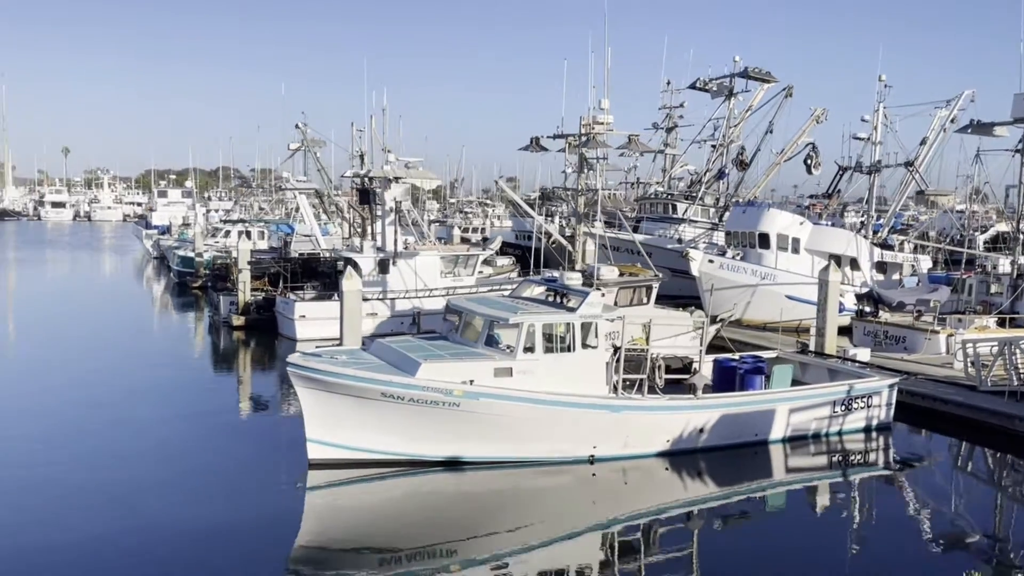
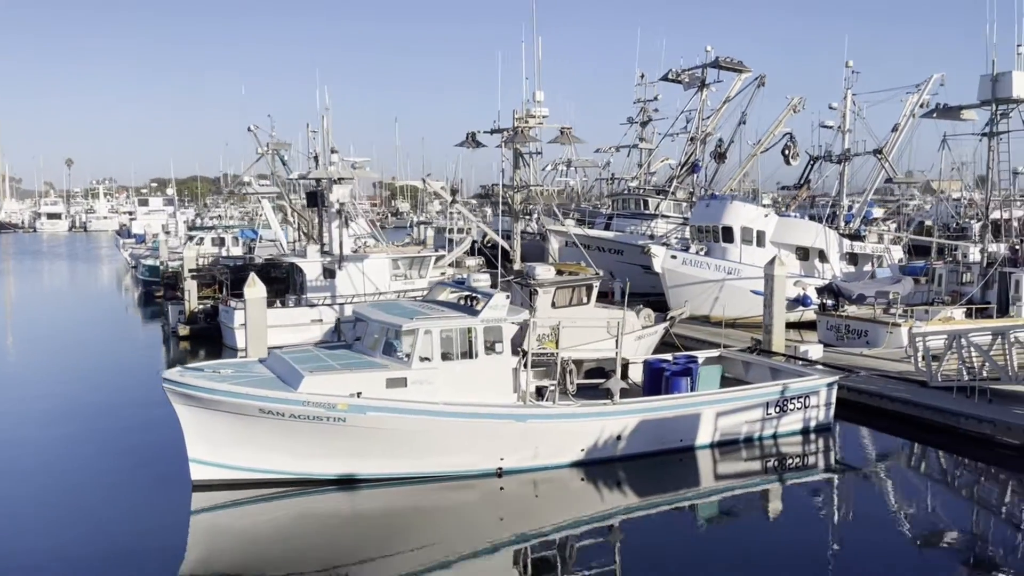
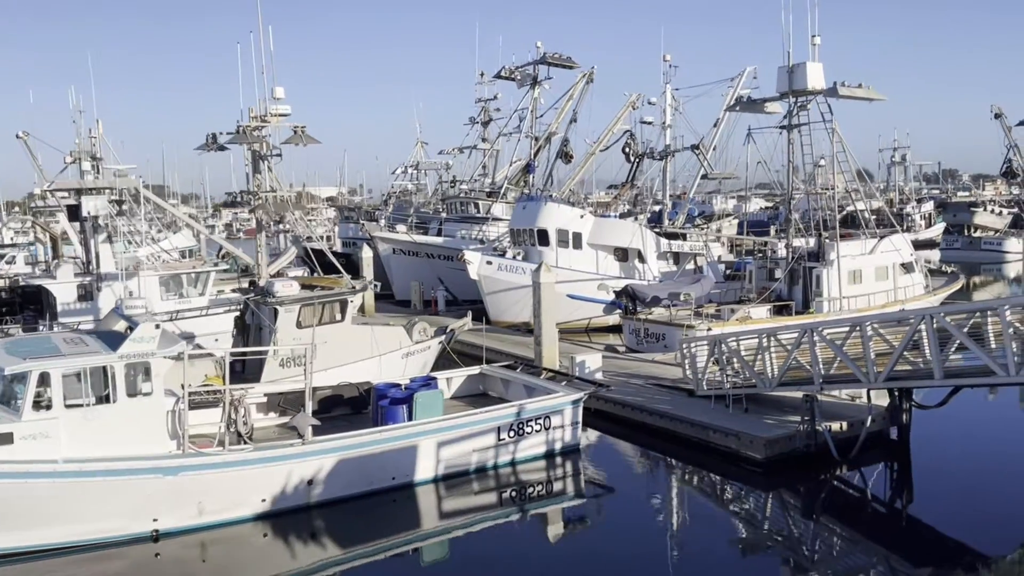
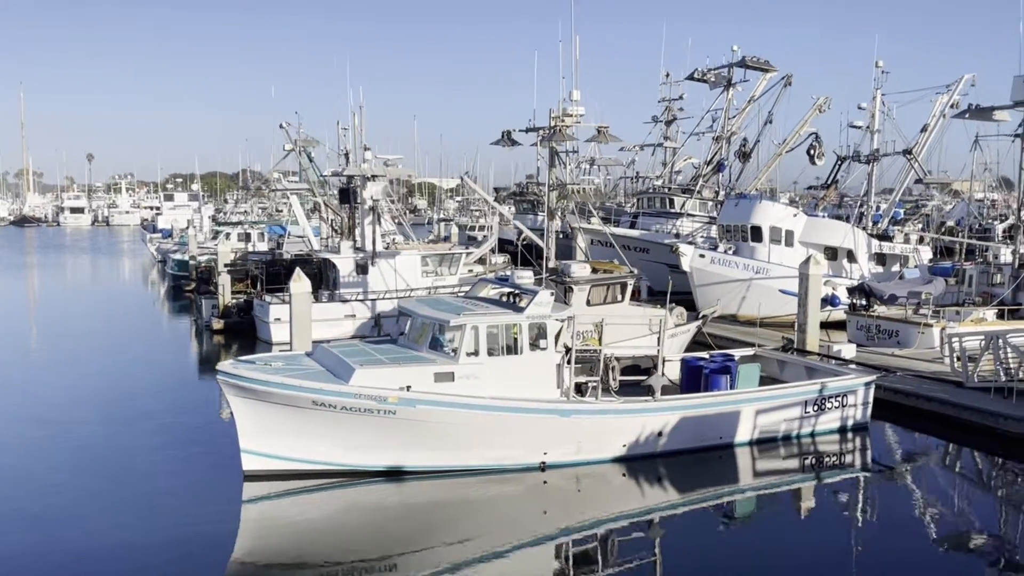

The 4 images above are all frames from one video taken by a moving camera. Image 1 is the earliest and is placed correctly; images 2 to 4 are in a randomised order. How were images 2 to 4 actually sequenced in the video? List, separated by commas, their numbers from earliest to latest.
4, 2, 3
